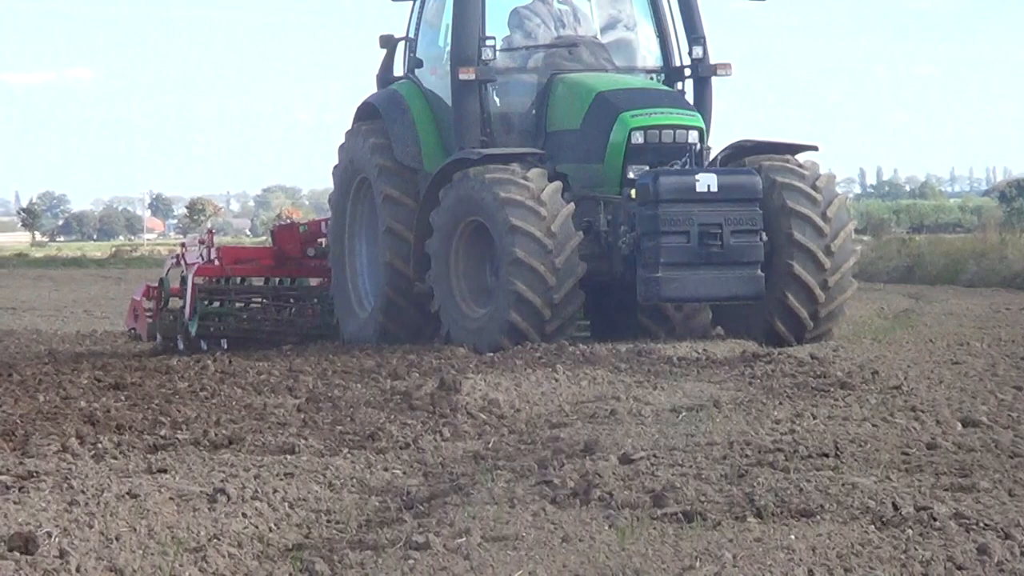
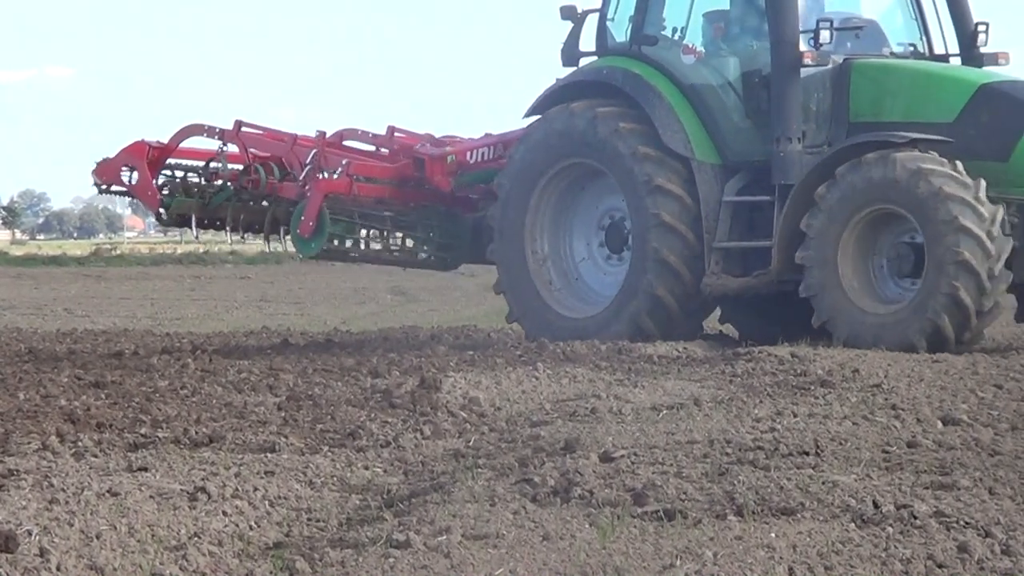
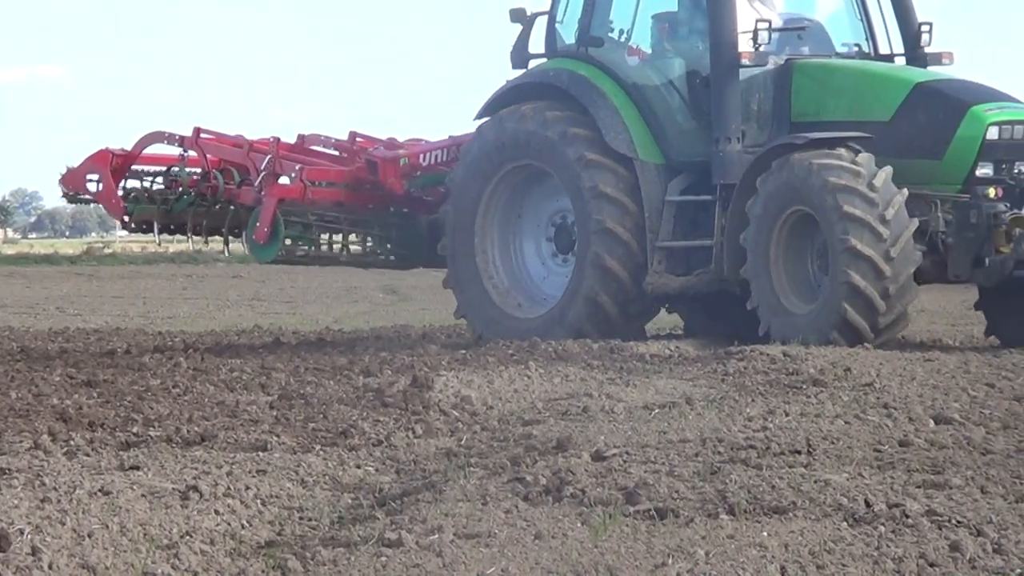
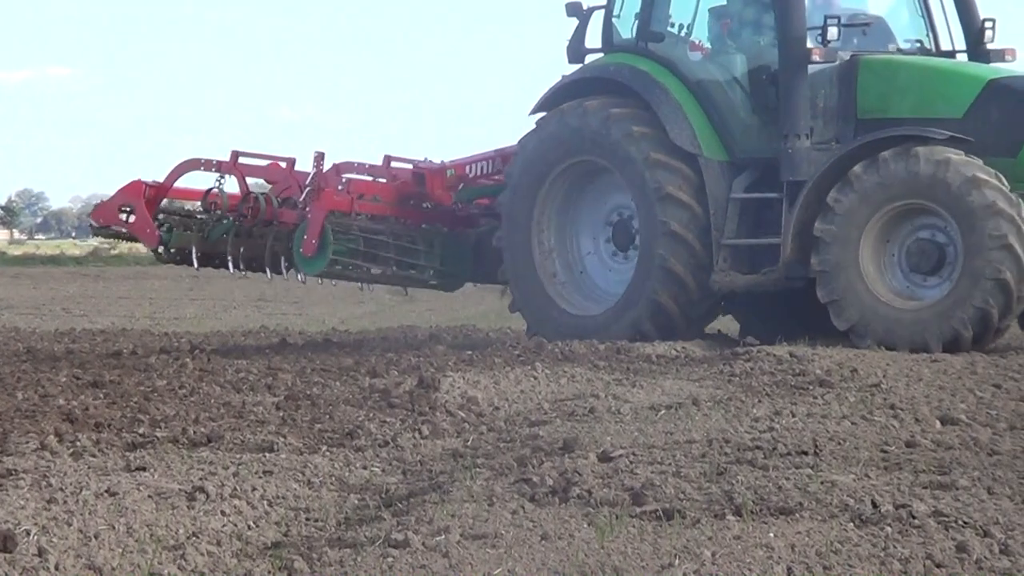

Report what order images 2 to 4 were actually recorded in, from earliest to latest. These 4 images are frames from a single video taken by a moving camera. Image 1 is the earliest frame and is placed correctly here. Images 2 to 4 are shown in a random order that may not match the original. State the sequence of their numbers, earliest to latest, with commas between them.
4, 2, 3
